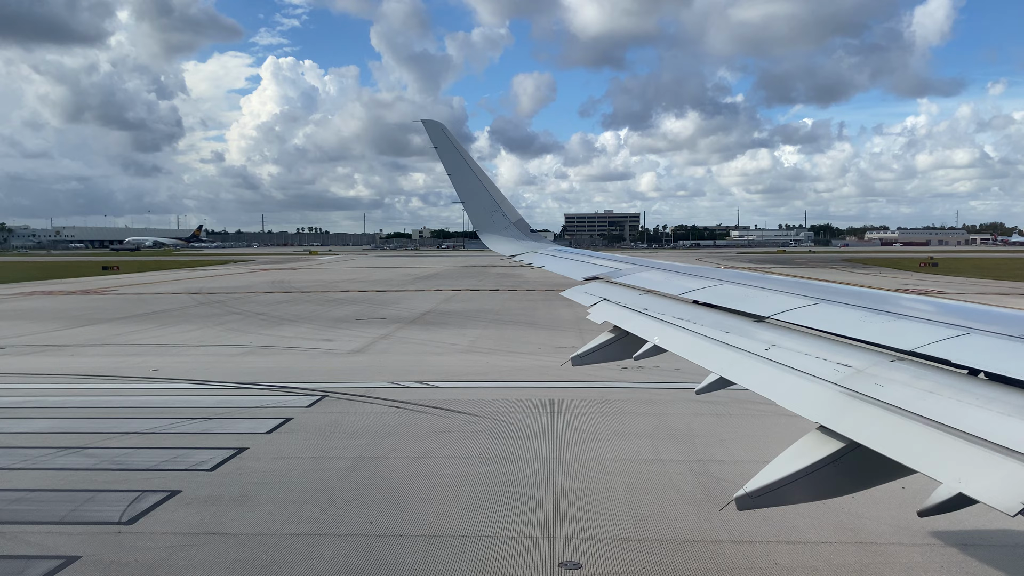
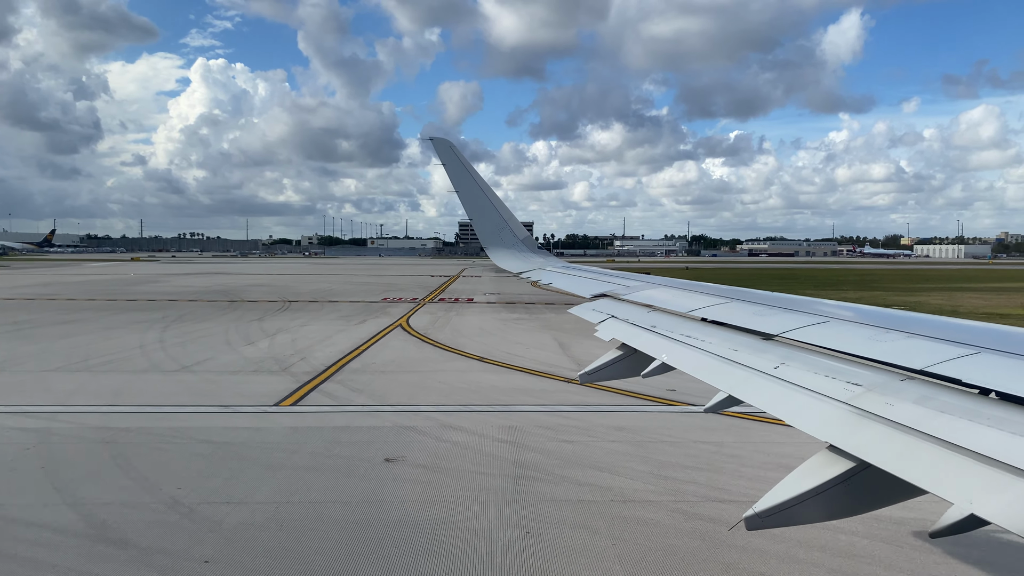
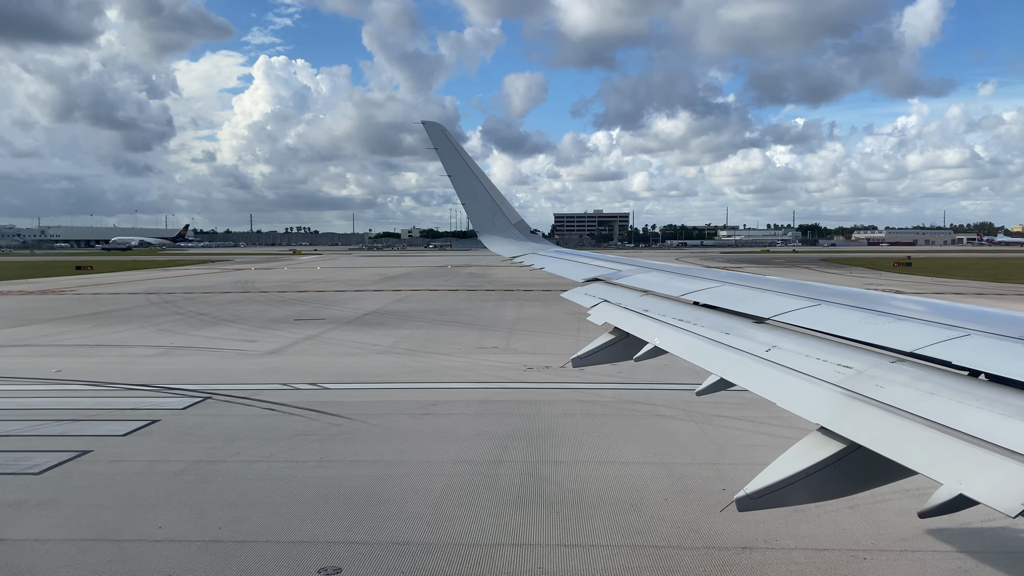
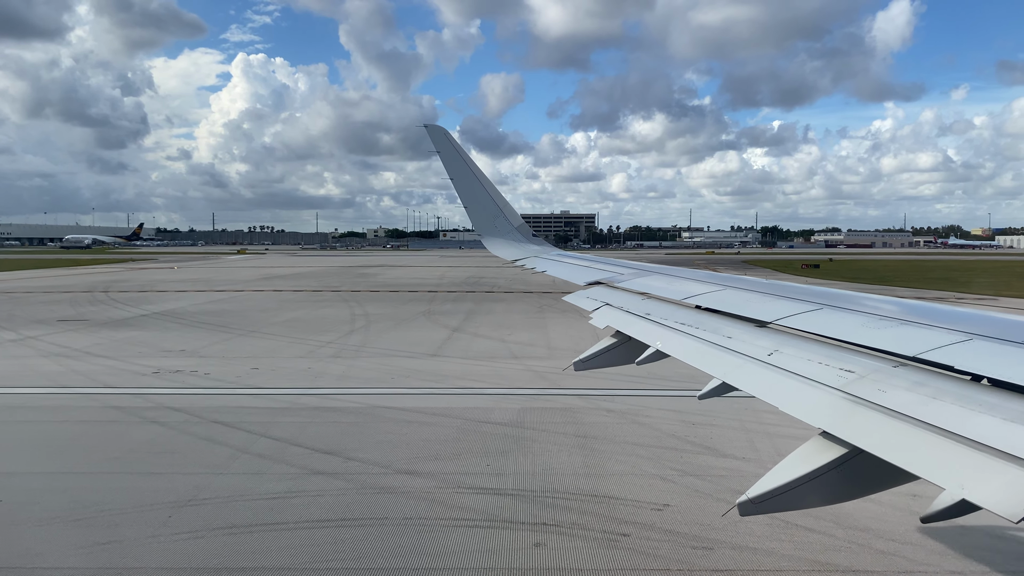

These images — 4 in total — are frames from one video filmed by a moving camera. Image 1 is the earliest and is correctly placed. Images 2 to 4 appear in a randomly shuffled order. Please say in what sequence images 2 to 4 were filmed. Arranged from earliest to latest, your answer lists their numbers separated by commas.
3, 4, 2
